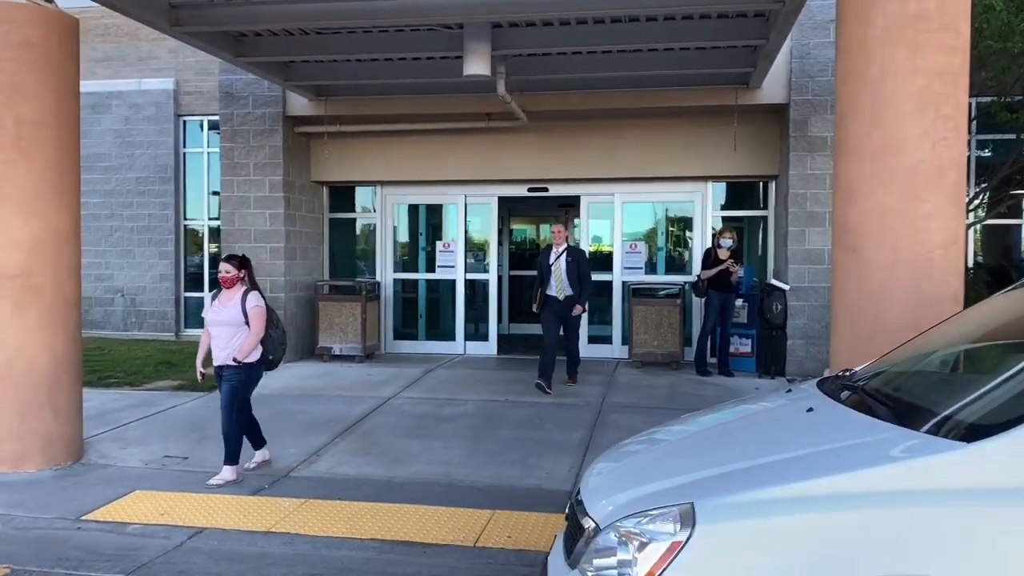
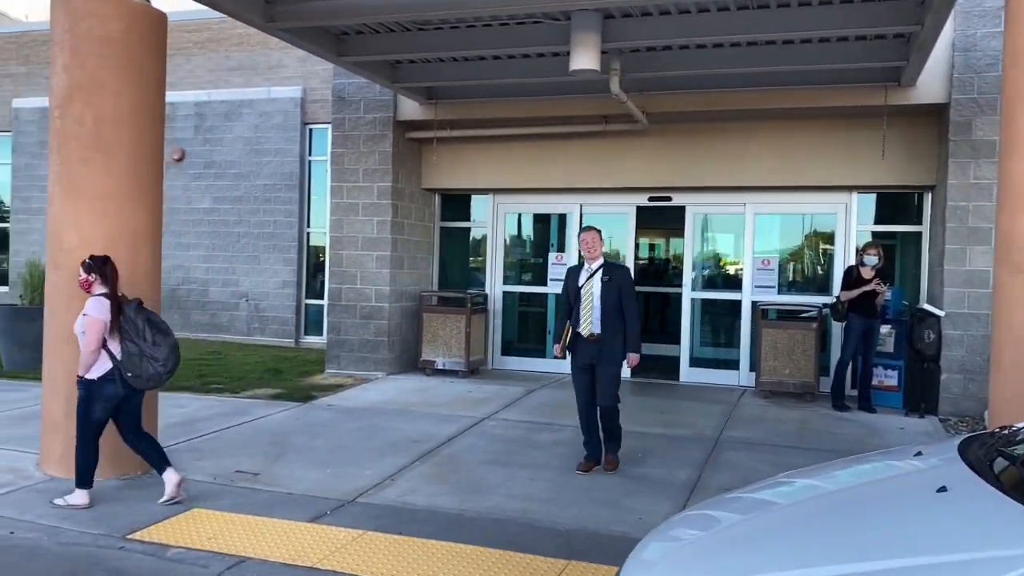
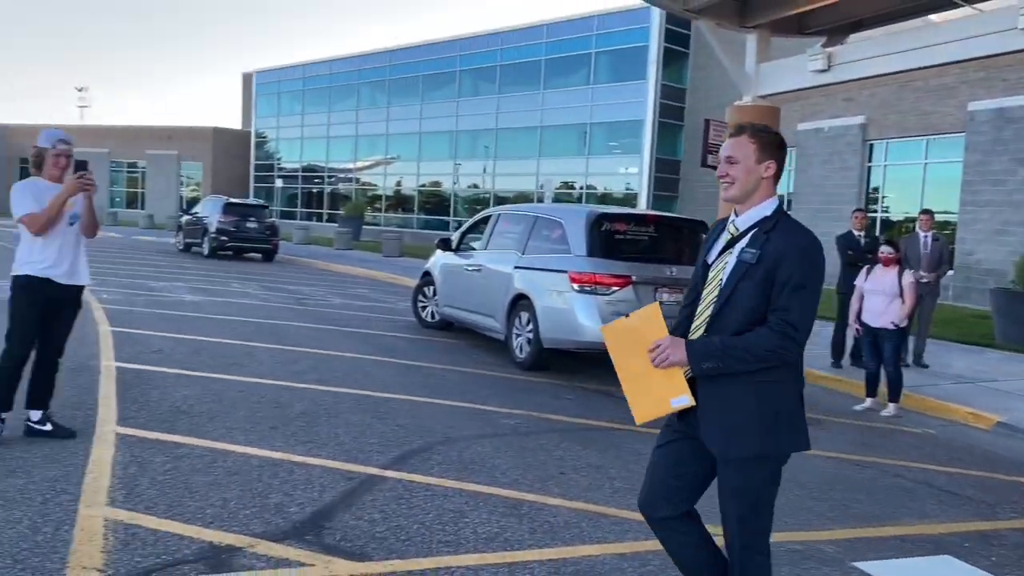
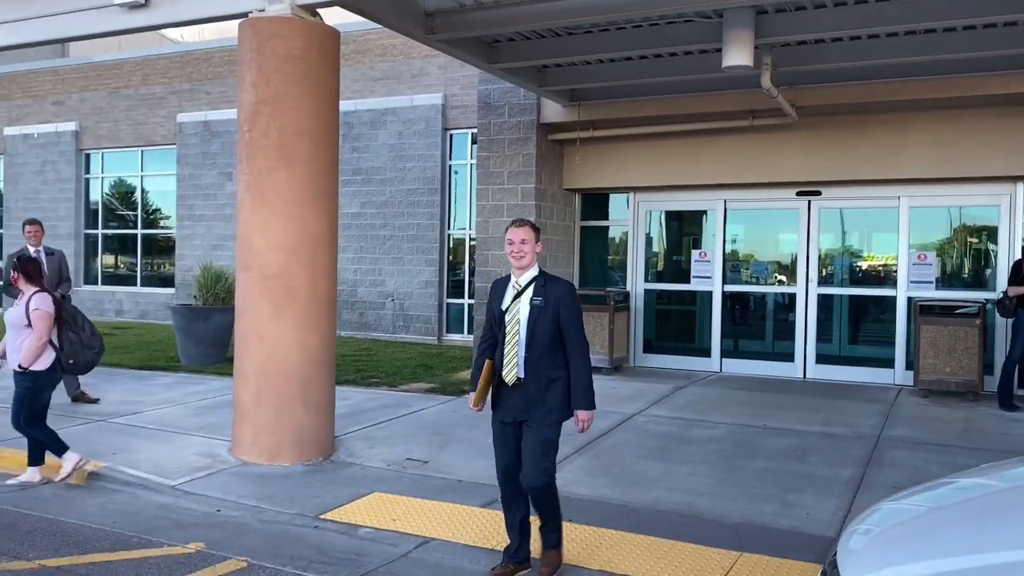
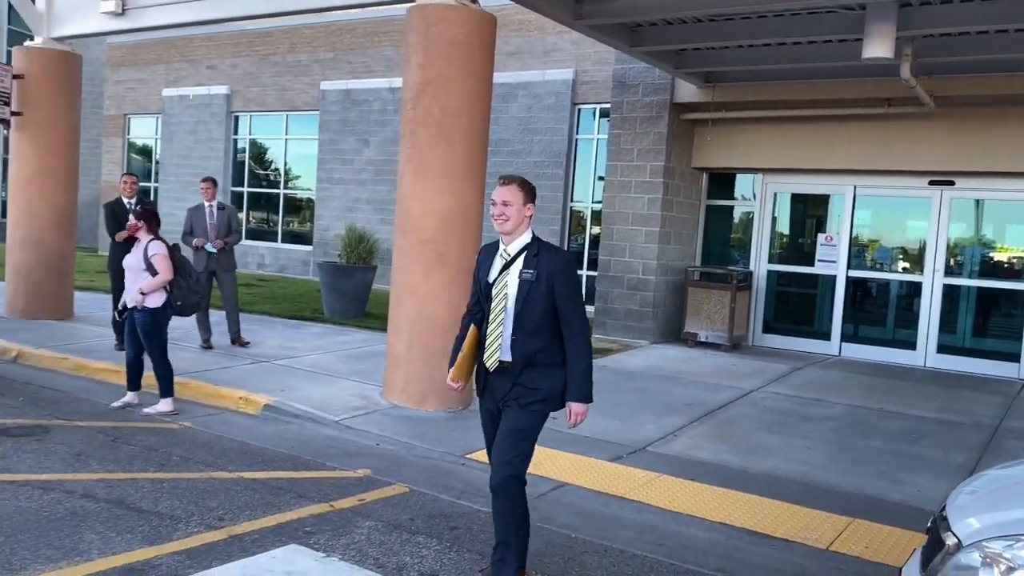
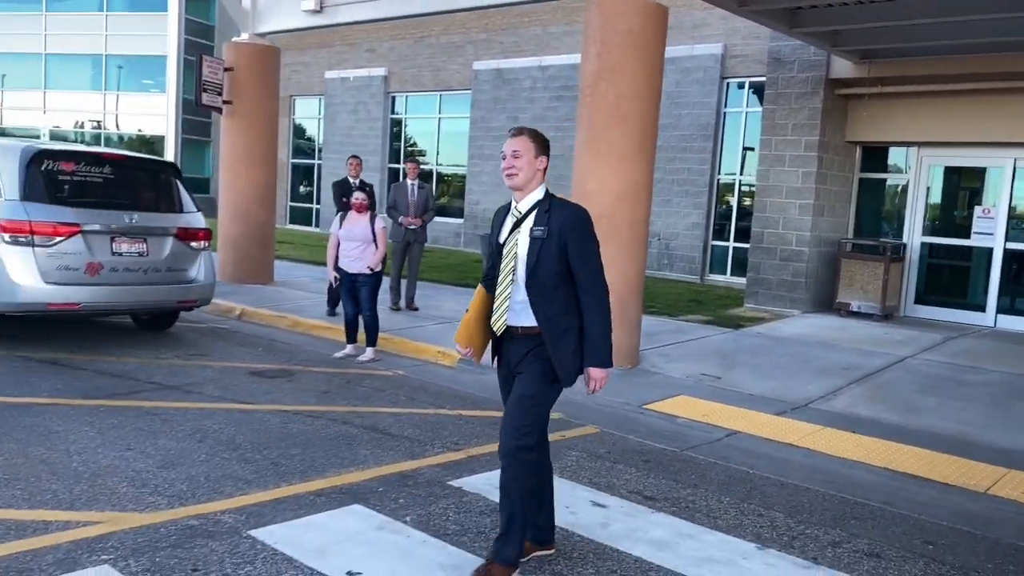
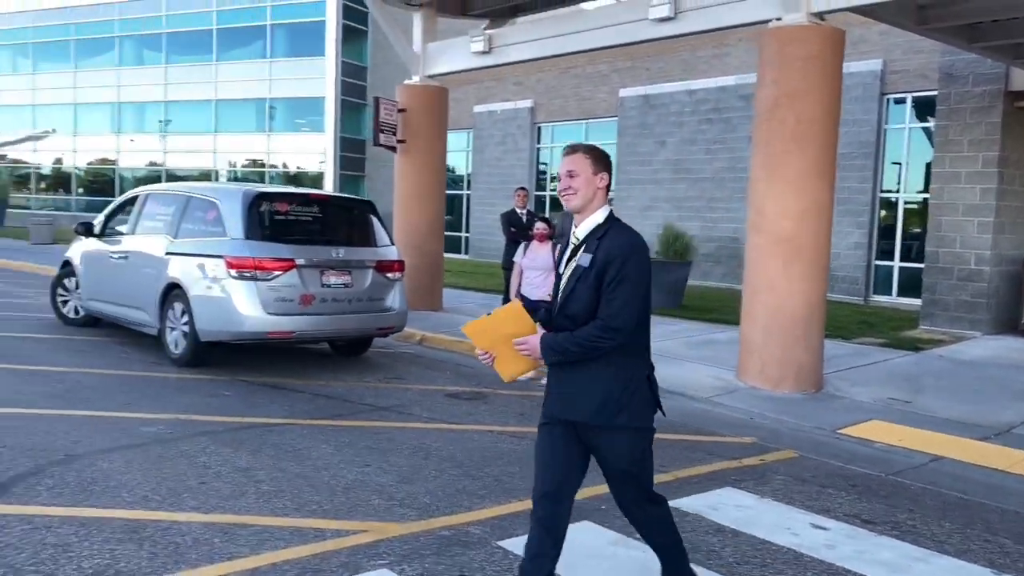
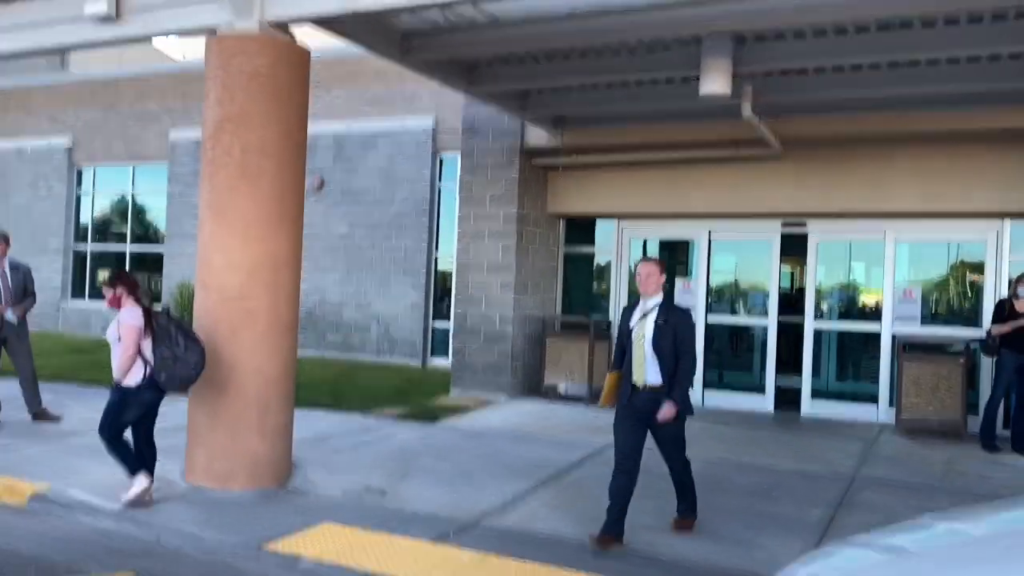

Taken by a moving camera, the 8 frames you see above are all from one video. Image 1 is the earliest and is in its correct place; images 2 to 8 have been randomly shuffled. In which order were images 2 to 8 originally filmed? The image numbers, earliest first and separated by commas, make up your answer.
2, 8, 4, 5, 6, 7, 3
